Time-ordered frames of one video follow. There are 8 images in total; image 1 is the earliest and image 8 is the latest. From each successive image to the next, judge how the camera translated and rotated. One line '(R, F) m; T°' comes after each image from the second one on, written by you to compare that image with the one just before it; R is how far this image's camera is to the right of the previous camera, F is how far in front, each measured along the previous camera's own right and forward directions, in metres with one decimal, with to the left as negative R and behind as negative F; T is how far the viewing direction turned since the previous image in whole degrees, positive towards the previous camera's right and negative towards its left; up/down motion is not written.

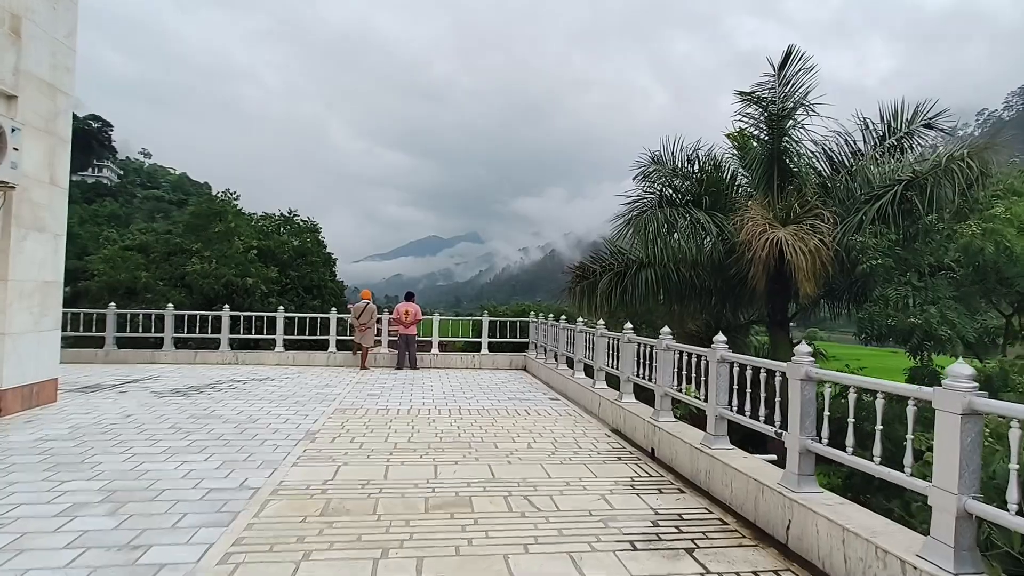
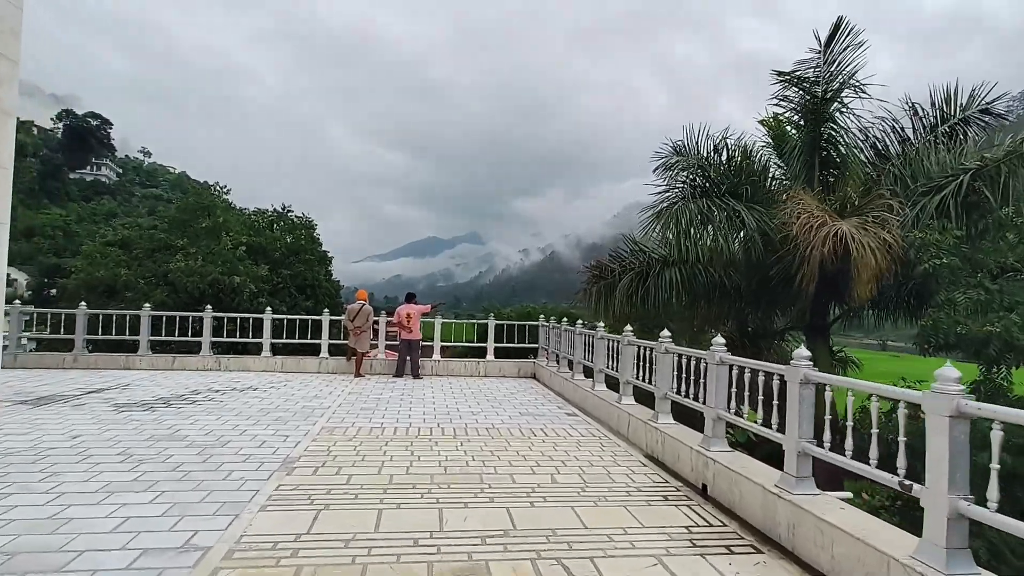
(-0.2, +1.0) m; 0°
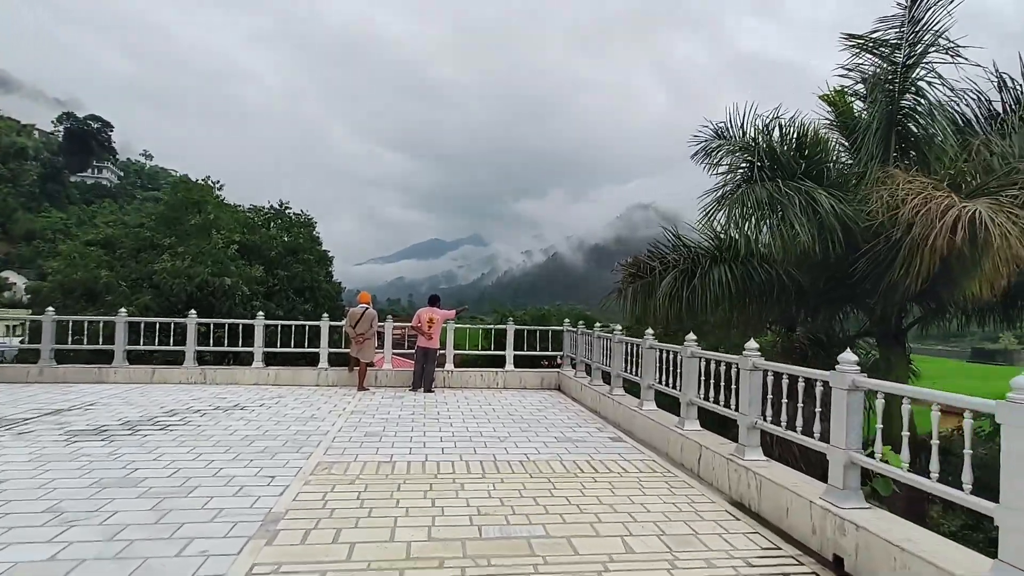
(-0.3, +1.2) m; 0°
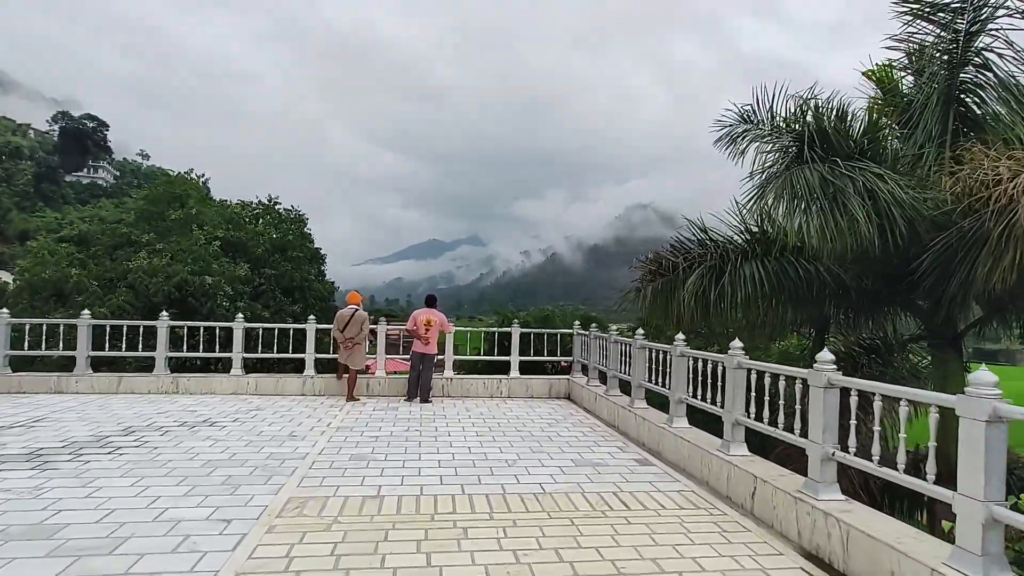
(-0.1, +0.9) m; 0°
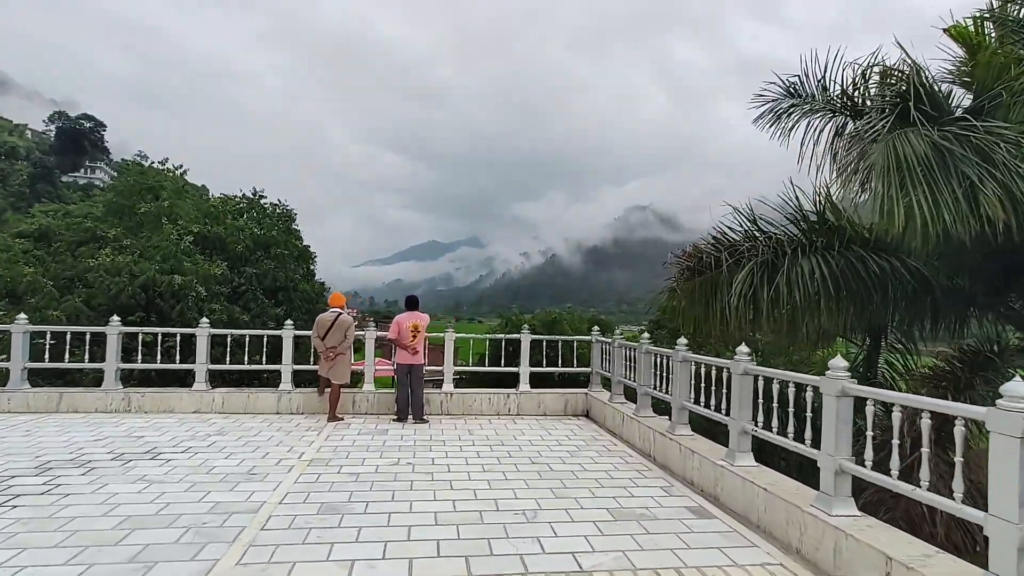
(-0.1, +1.2) m; 0°
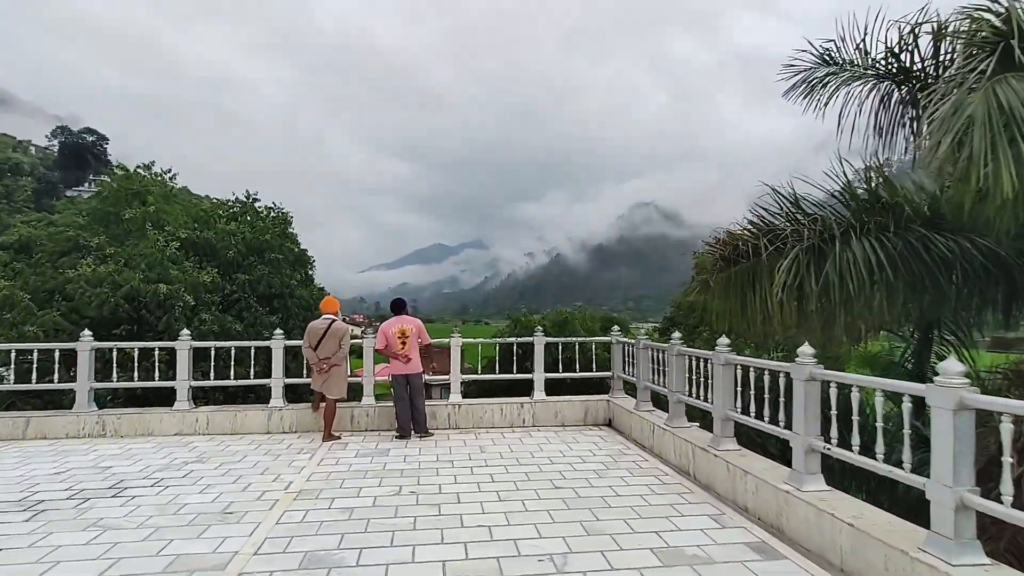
(-0.1, +0.7) m; -1°
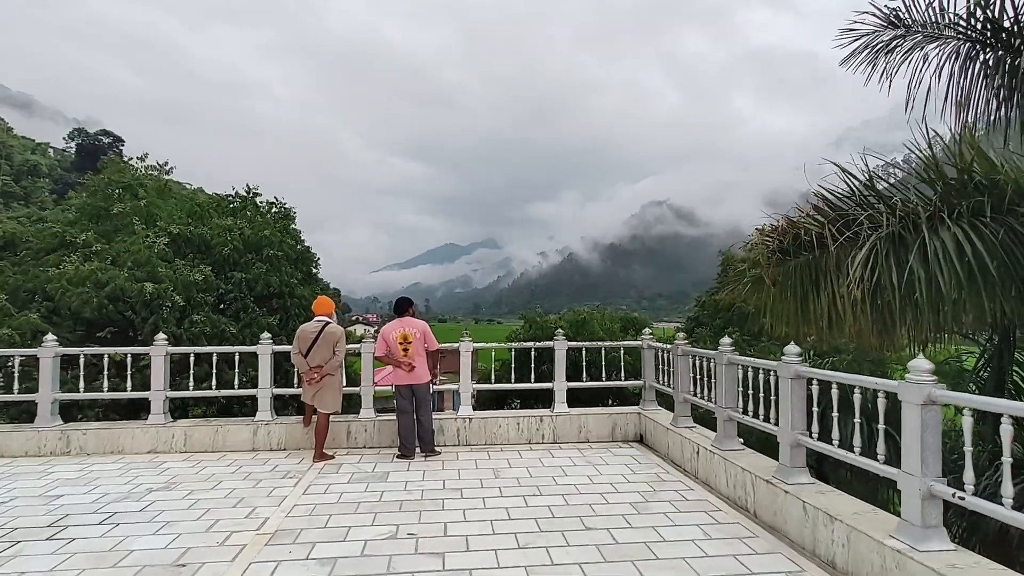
(-0.1, +0.8) m; -1°
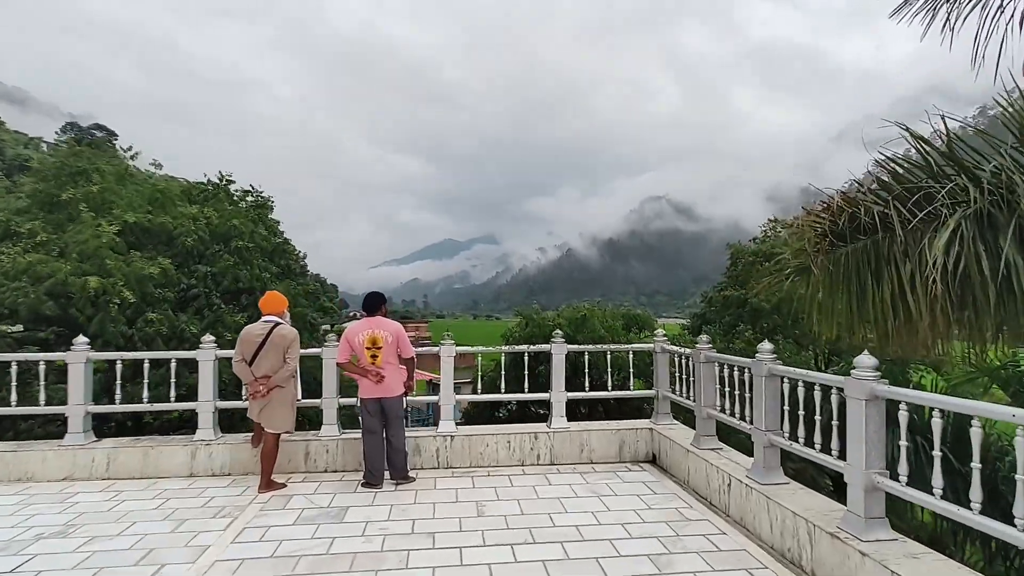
(+0.1, +1.0) m; 0°
